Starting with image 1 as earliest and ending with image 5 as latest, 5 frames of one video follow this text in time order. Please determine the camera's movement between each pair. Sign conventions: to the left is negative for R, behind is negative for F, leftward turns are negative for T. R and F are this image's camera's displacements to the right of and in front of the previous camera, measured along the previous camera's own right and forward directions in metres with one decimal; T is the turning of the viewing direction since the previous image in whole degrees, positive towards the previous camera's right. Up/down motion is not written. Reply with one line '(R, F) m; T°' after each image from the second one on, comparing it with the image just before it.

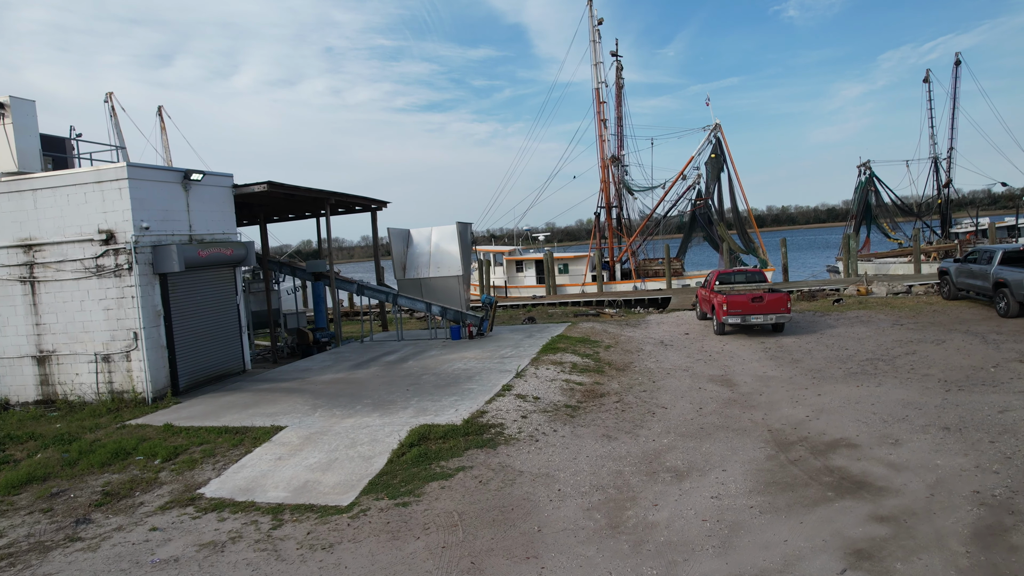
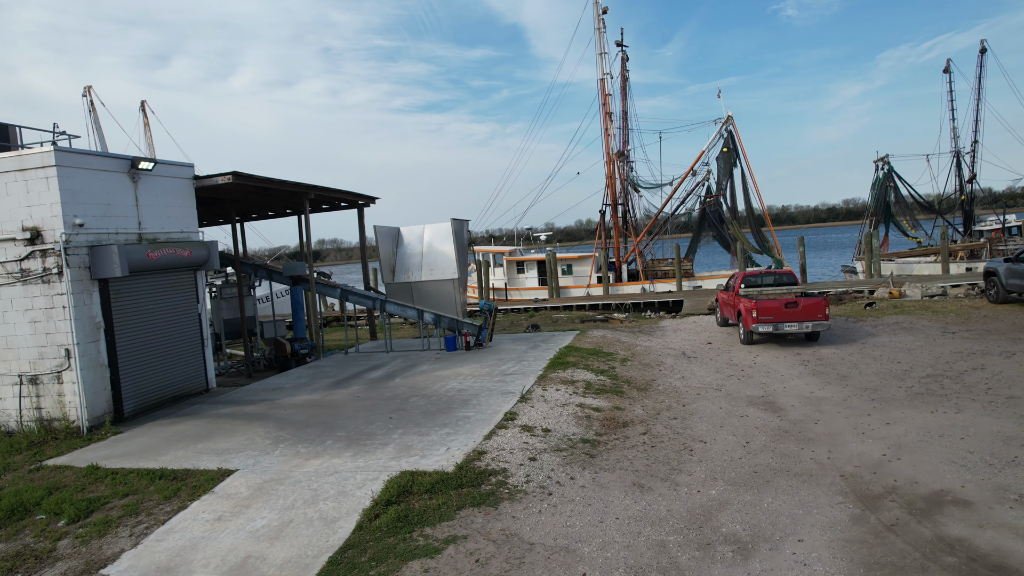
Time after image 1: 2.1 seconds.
(-0.1, +1.5) m; 0°
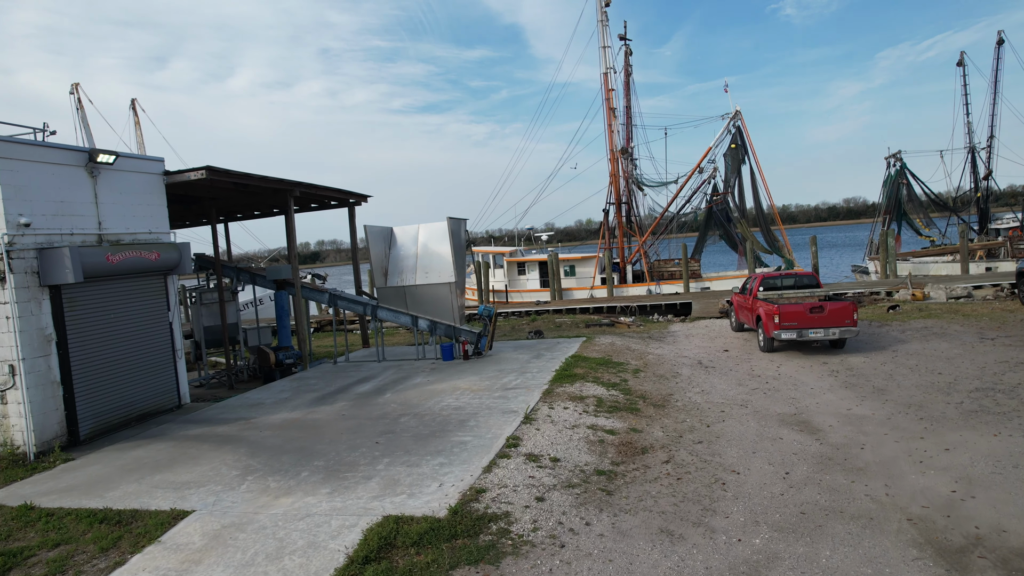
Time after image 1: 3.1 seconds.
(0.0, +0.9) m; 0°
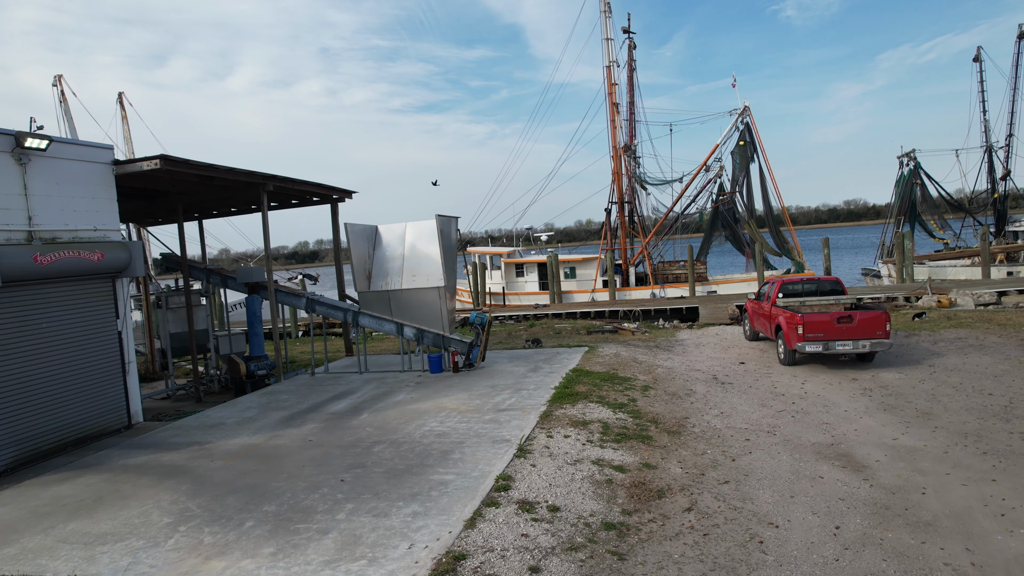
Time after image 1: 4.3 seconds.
(+0.1, +1.1) m; 0°
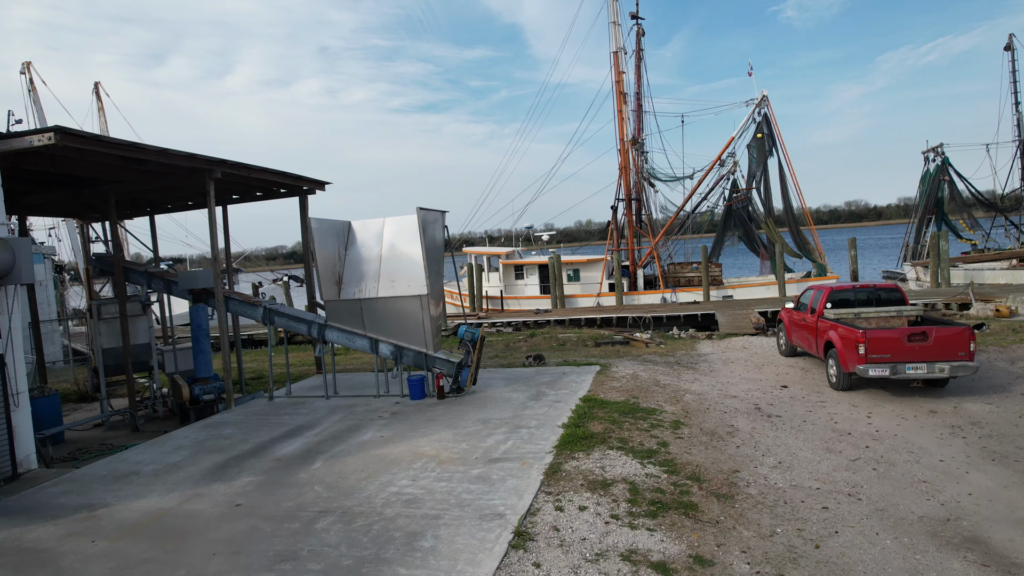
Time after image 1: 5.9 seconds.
(0.0, +1.8) m; 0°
